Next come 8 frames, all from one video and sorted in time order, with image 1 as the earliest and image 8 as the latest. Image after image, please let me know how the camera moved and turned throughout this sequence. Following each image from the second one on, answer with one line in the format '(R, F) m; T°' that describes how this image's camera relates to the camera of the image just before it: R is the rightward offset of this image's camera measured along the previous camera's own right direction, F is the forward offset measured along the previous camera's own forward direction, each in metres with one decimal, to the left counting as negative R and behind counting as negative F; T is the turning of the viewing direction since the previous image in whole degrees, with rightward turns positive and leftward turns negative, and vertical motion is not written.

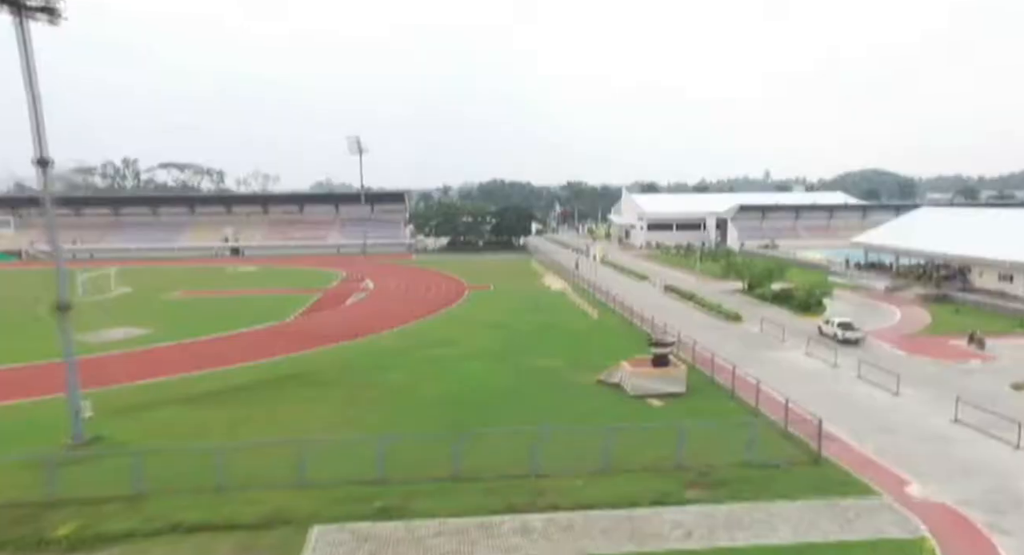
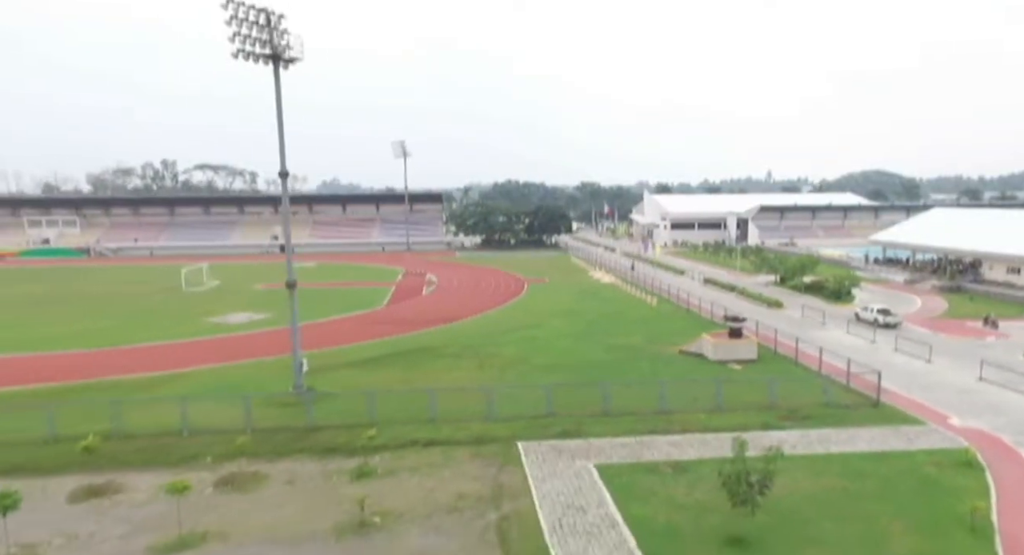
(-4.2, -4.3) m; 0°
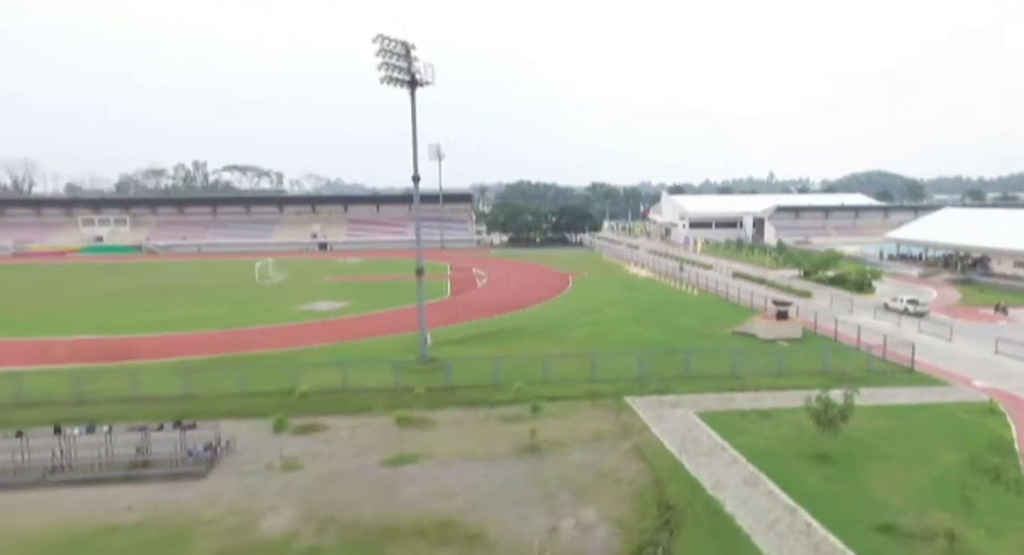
(-3.7, -3.7) m; 0°
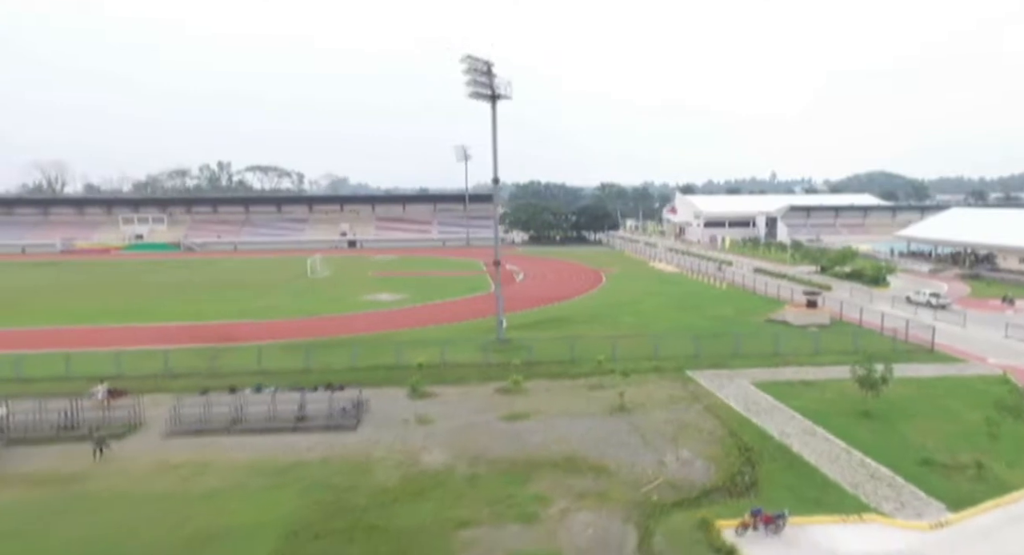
(-3.0, -3.0) m; 0°
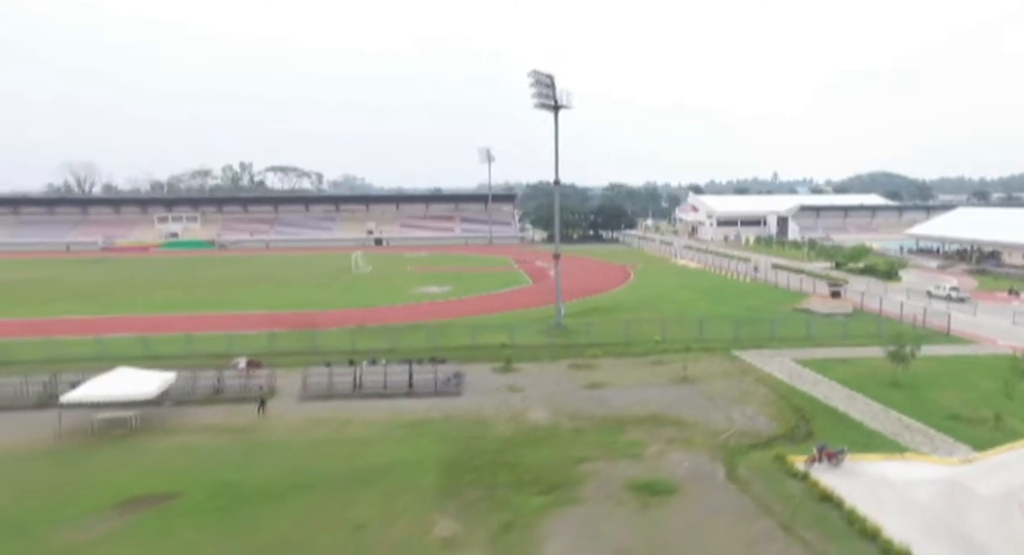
(-2.9, -2.9) m; 0°
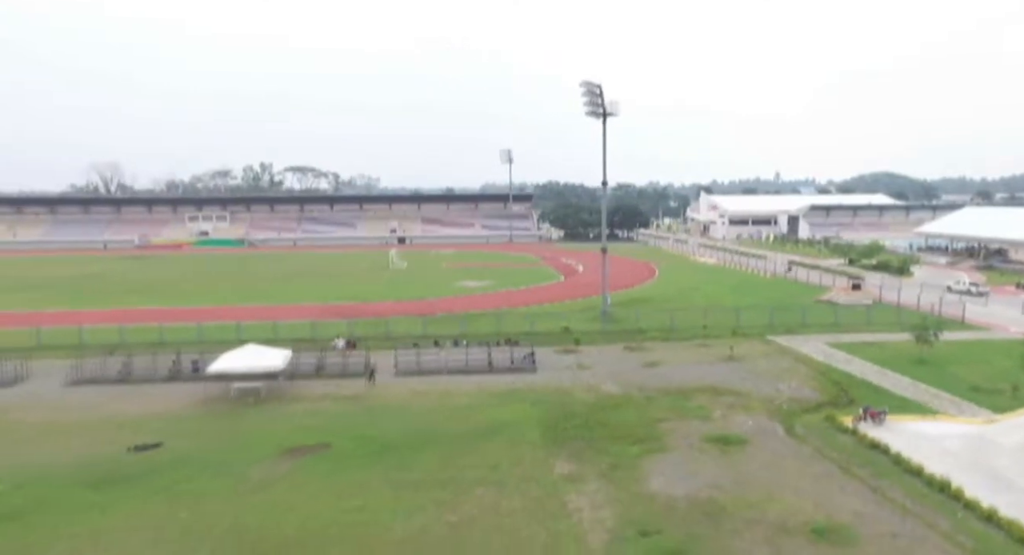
(-2.7, -2.6) m; 0°
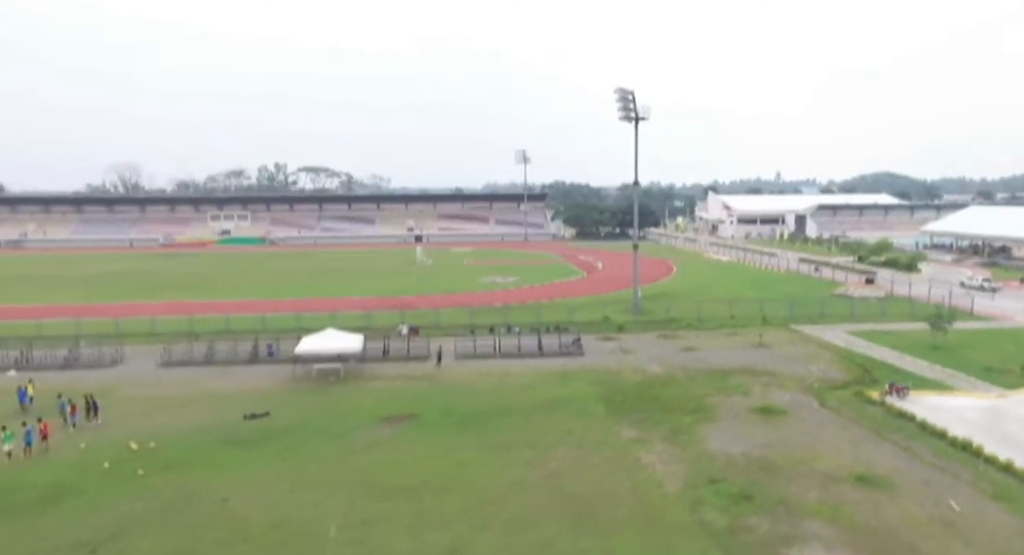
(-2.1, -2.1) m; 0°
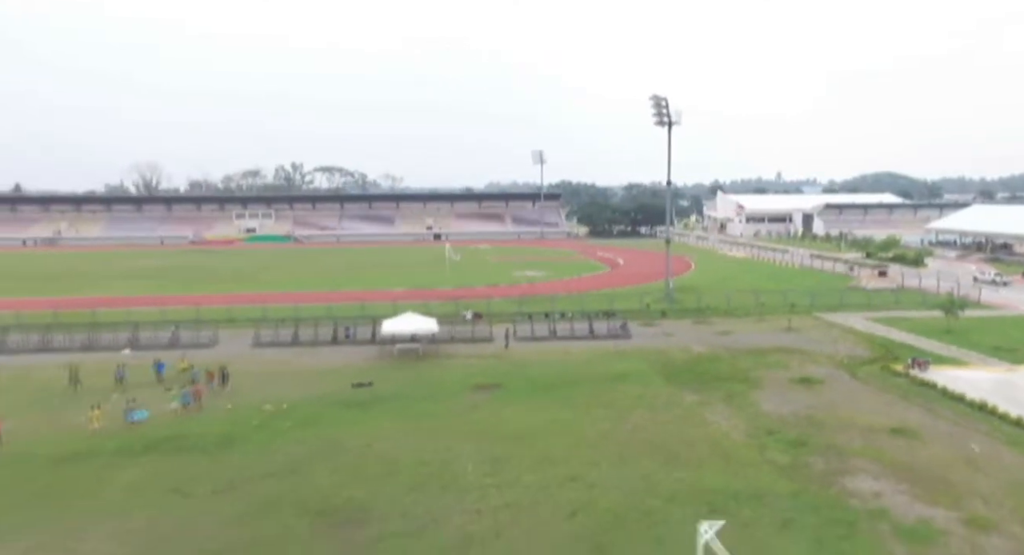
(-2.6, -2.6) m; 0°
